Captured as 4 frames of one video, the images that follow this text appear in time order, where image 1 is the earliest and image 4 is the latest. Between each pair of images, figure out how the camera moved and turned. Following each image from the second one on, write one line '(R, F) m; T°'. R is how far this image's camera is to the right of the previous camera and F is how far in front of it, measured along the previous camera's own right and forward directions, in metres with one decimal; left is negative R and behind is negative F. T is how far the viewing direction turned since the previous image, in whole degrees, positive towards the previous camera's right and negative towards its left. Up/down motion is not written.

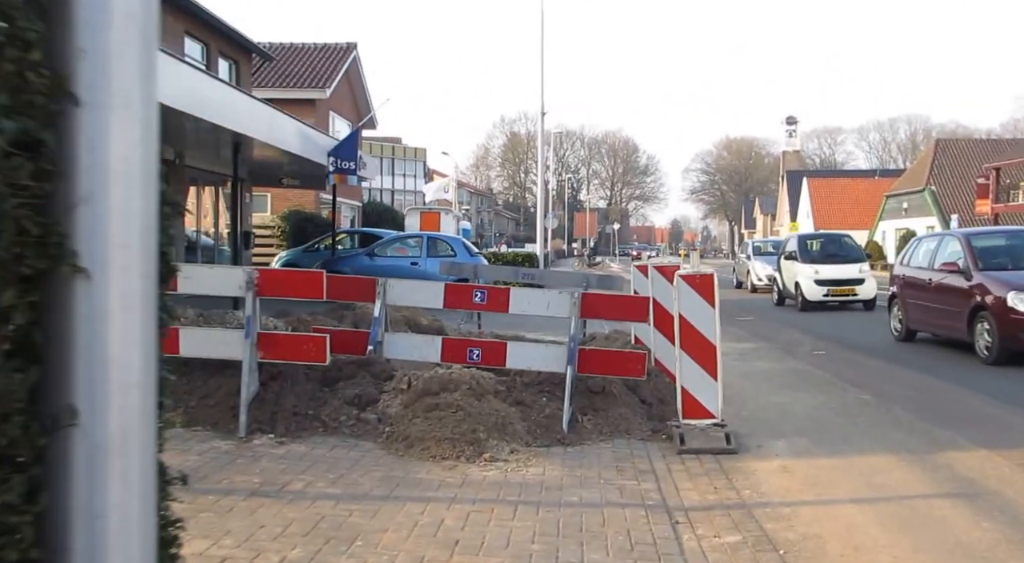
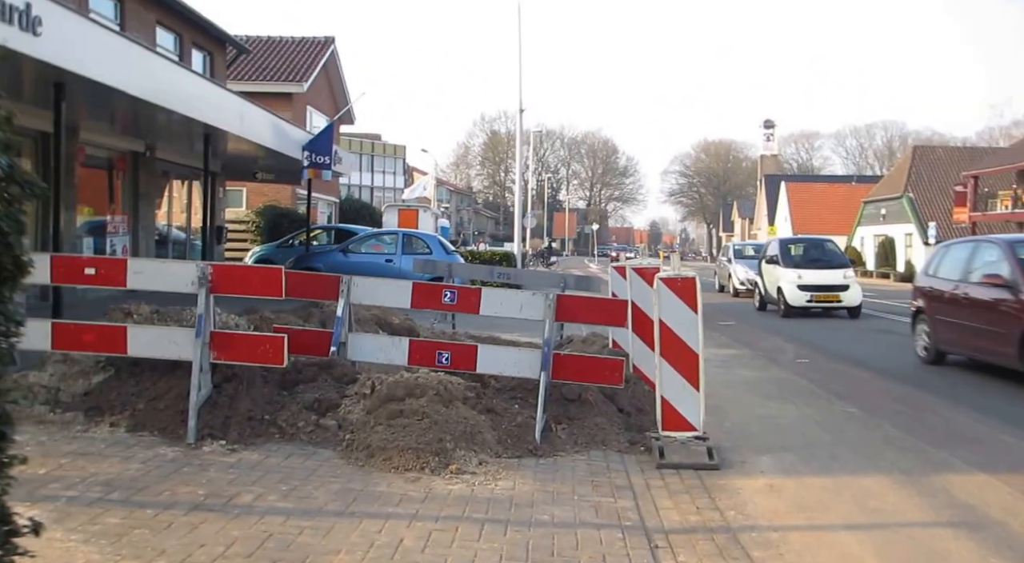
(0.0, +0.3) m; +1°
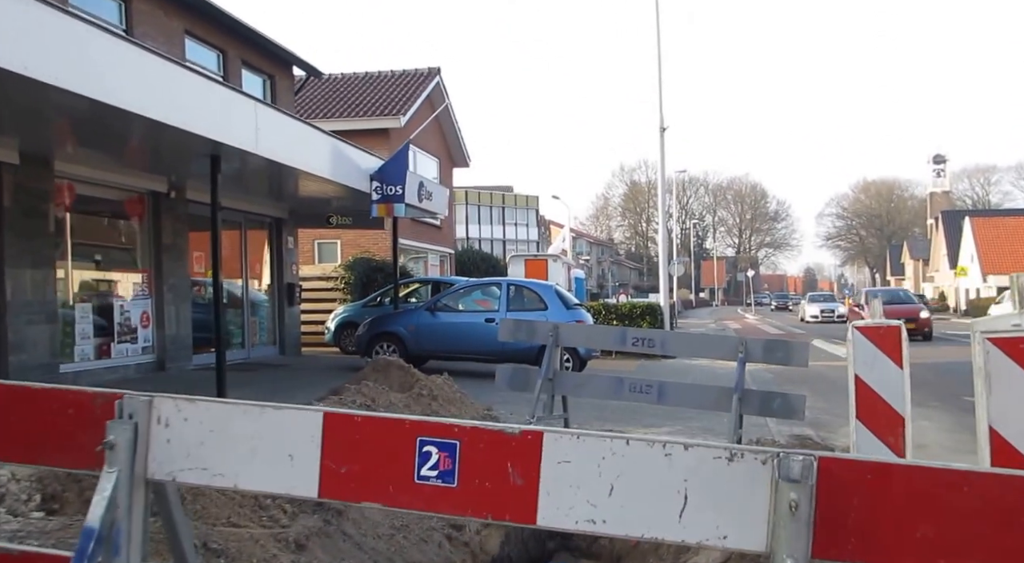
(0.0, +4.6) m; -10°
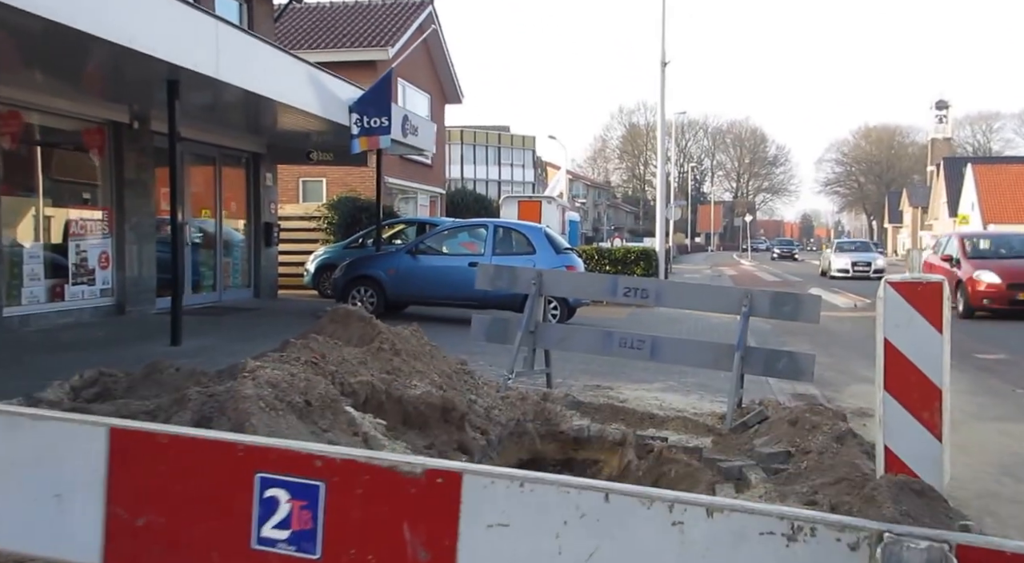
(+0.1, +0.8) m; 0°
